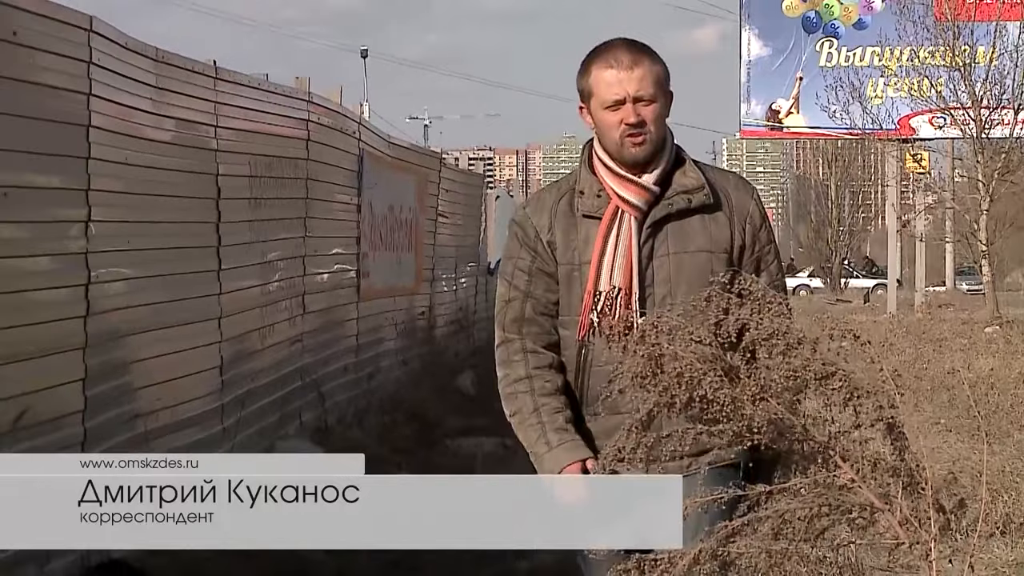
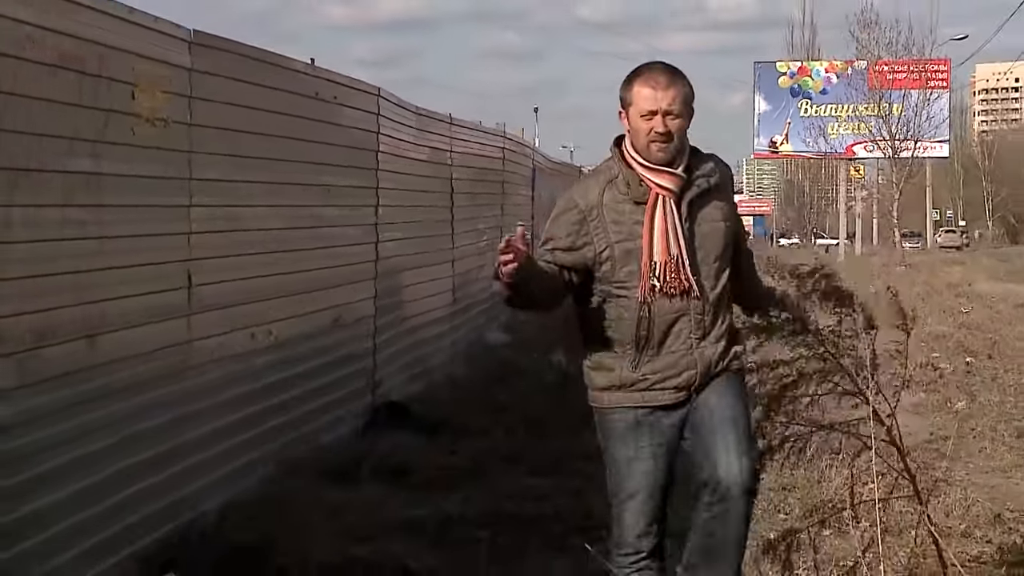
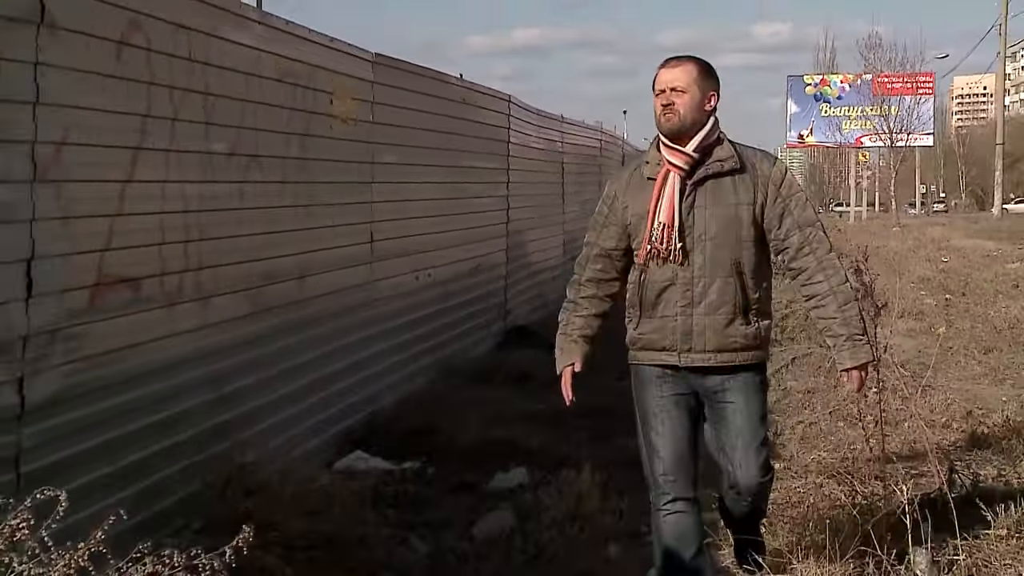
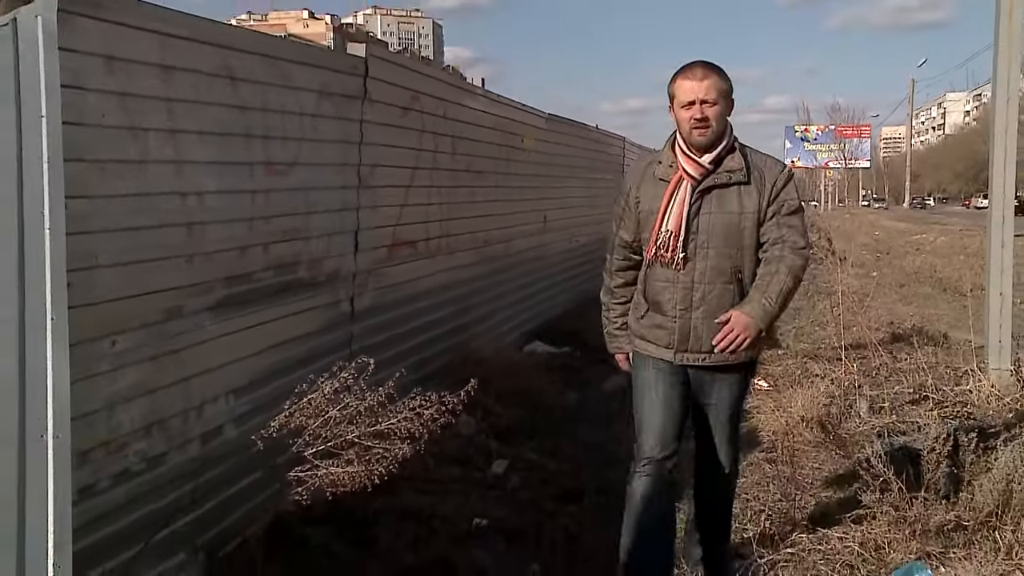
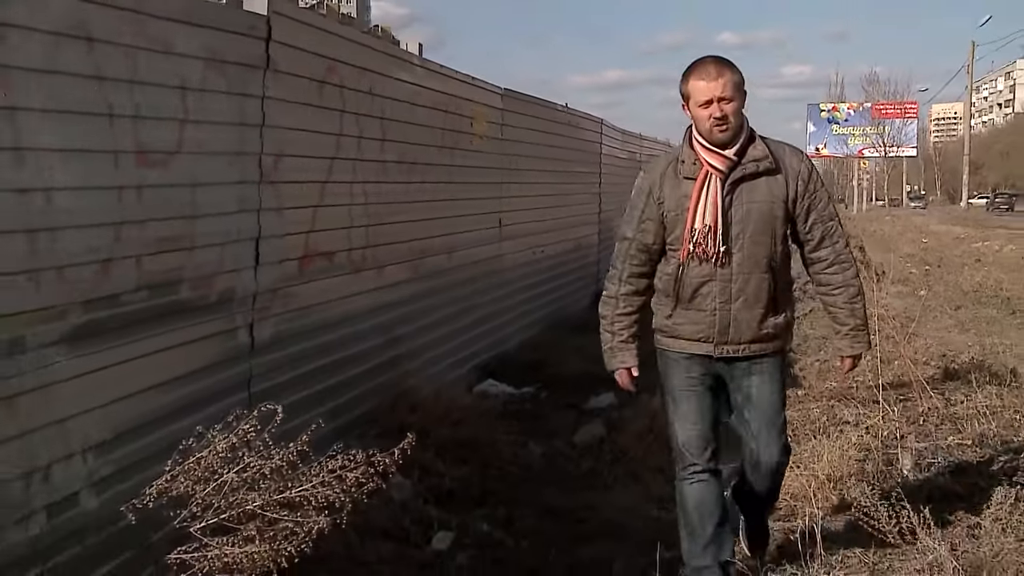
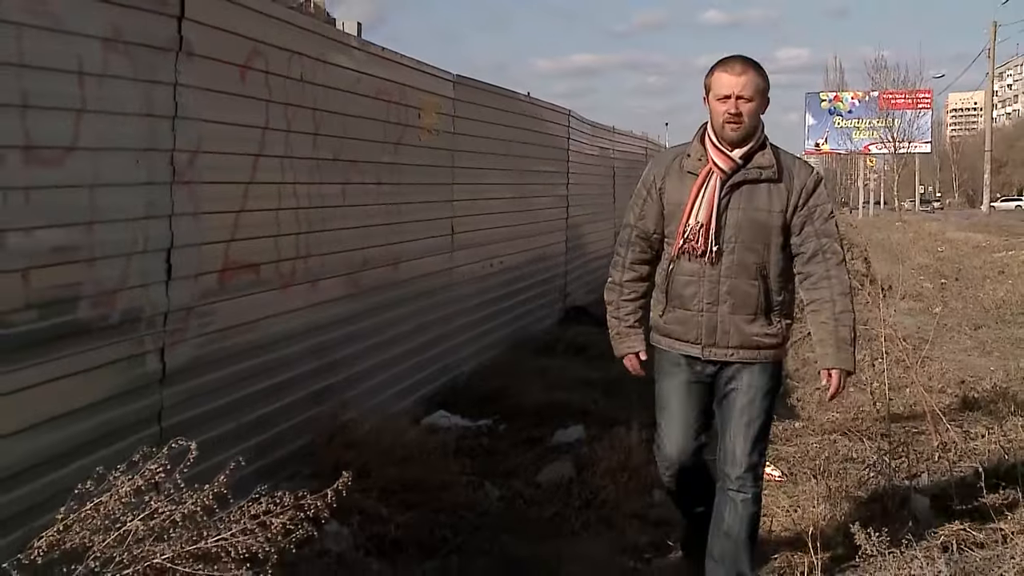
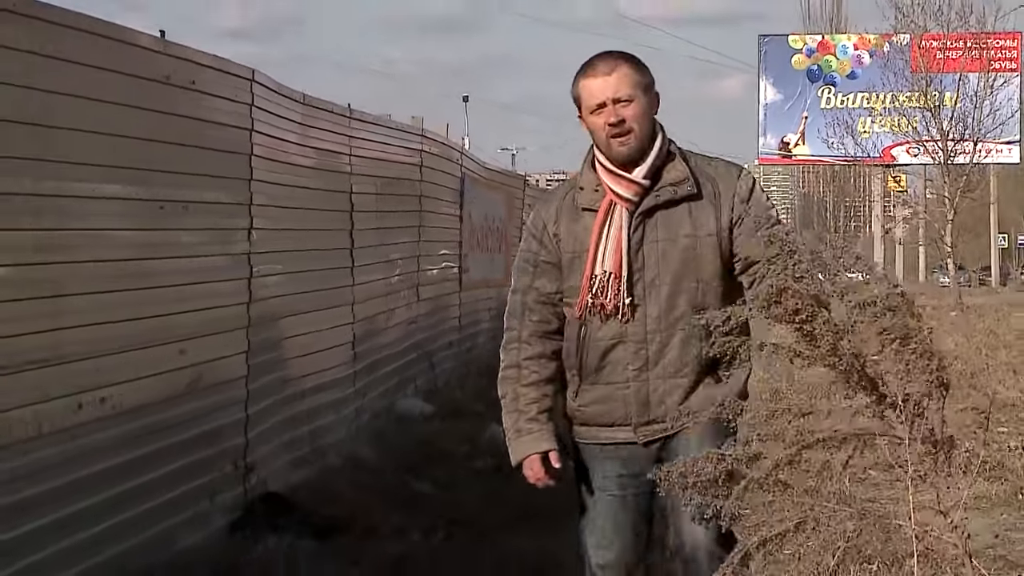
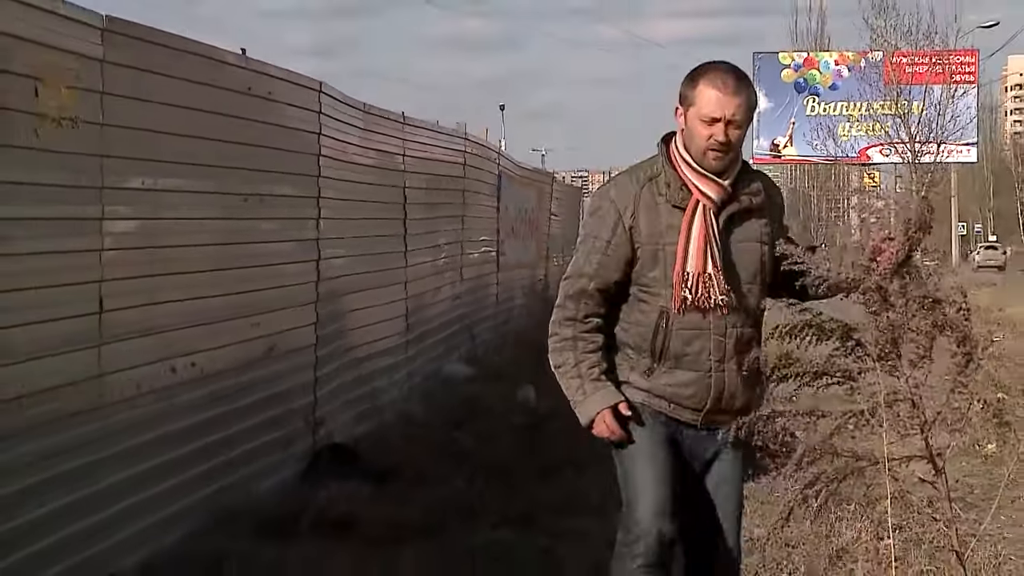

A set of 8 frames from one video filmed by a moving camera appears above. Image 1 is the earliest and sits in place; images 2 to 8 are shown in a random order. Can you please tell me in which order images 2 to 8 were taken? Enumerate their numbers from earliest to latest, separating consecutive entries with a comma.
7, 8, 2, 3, 6, 5, 4
